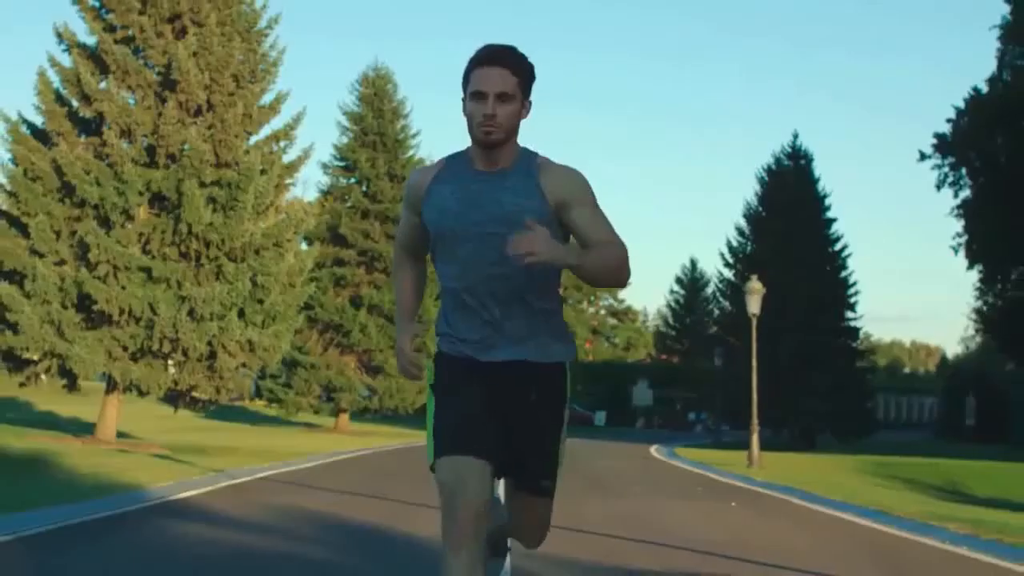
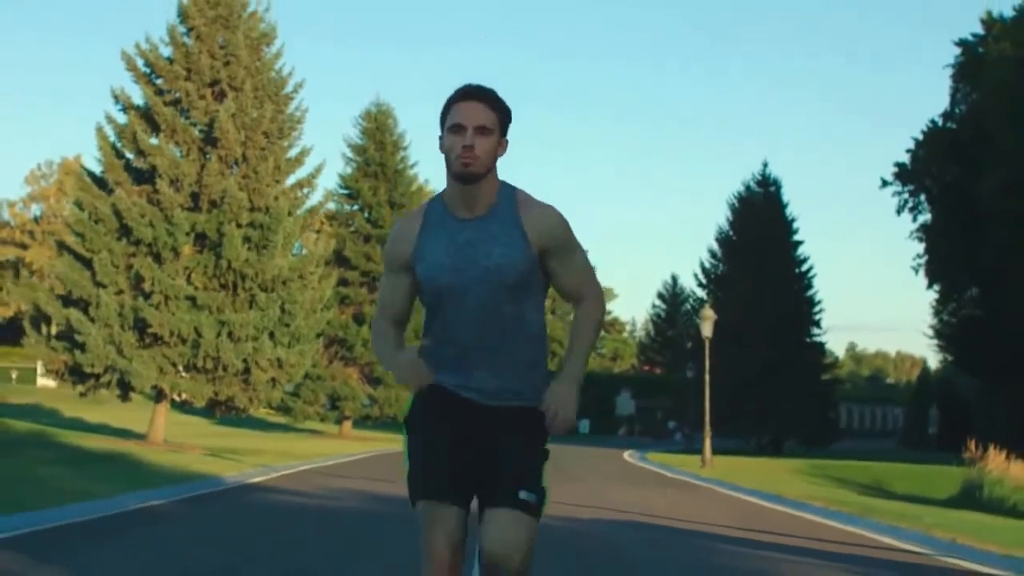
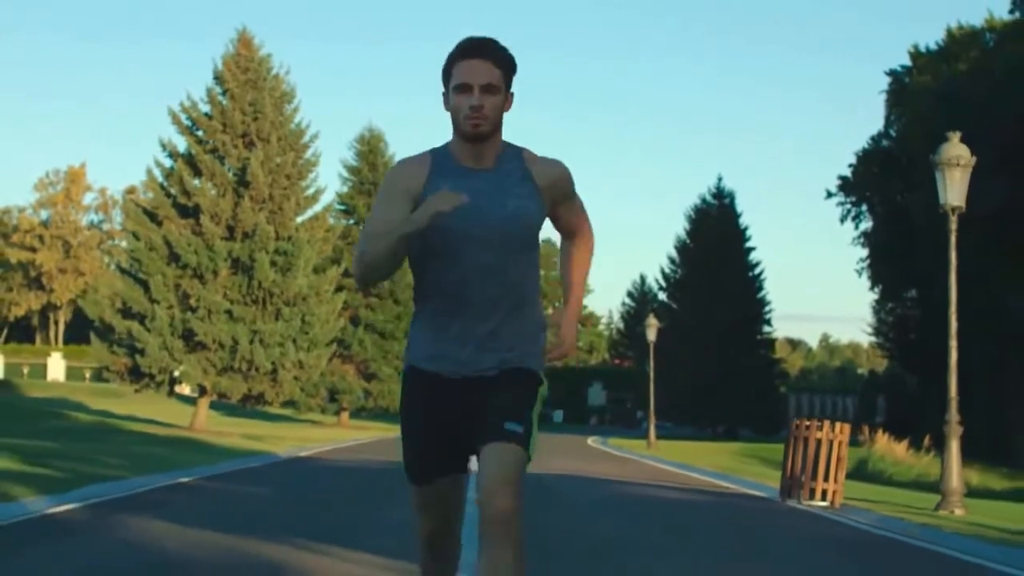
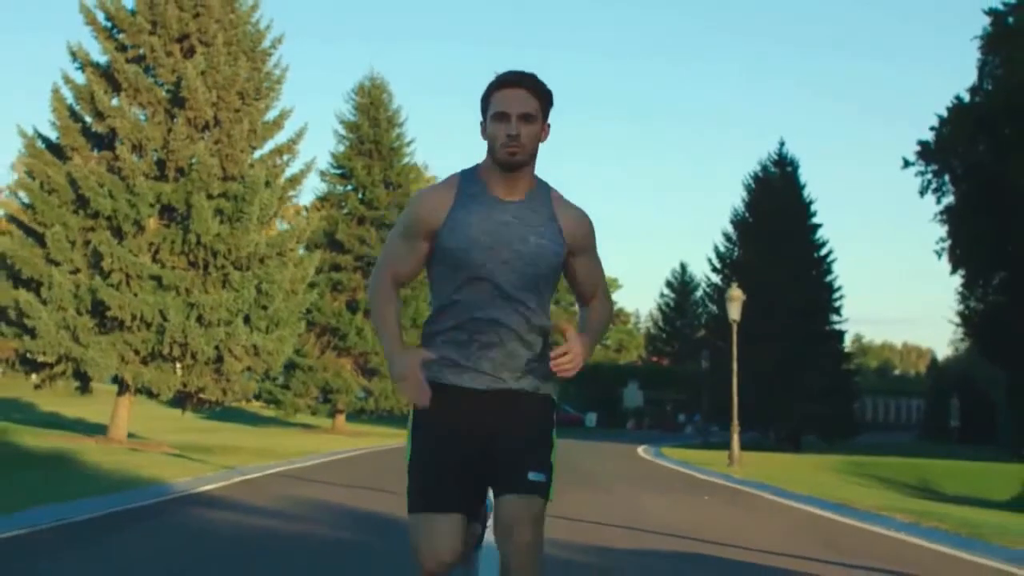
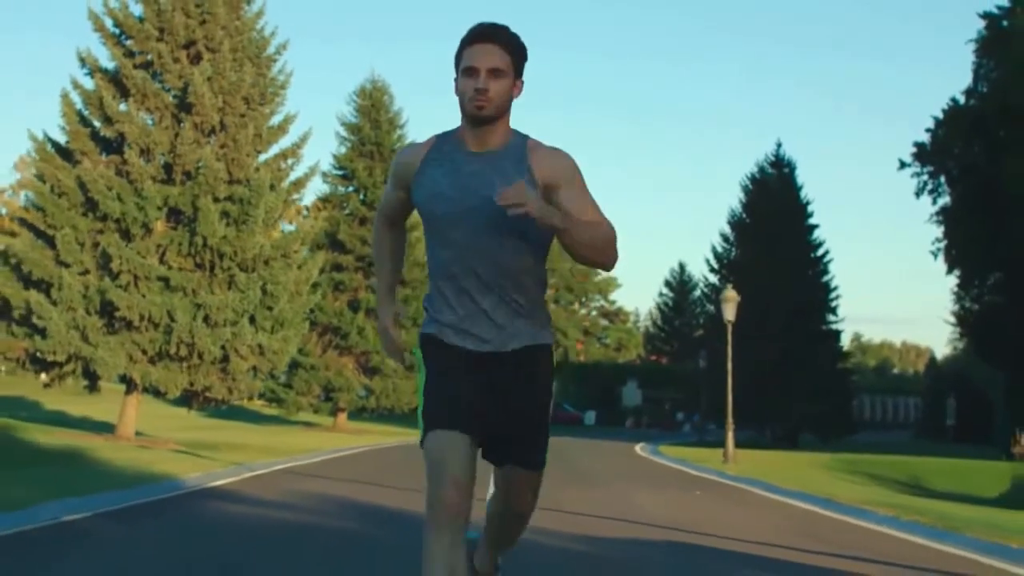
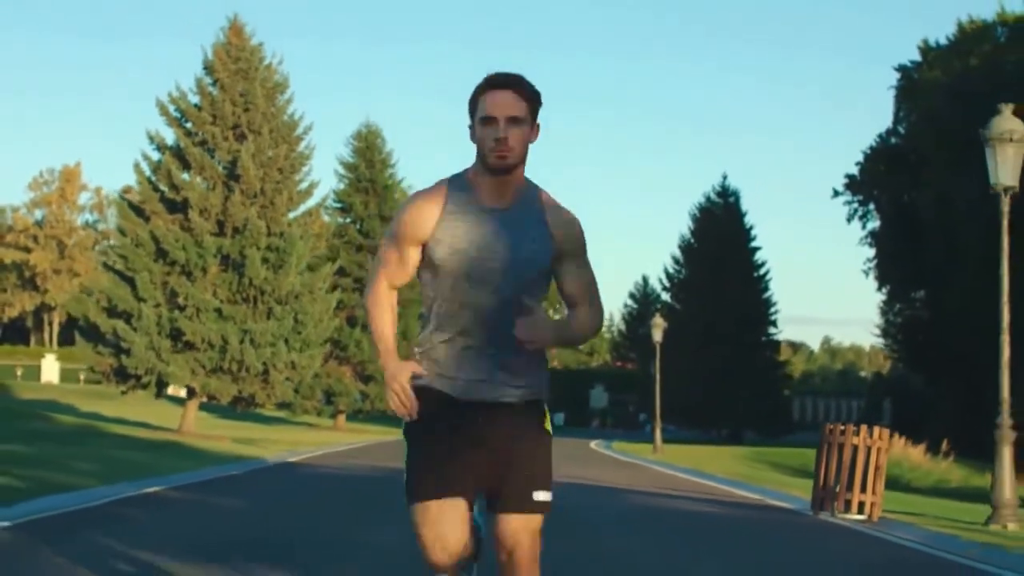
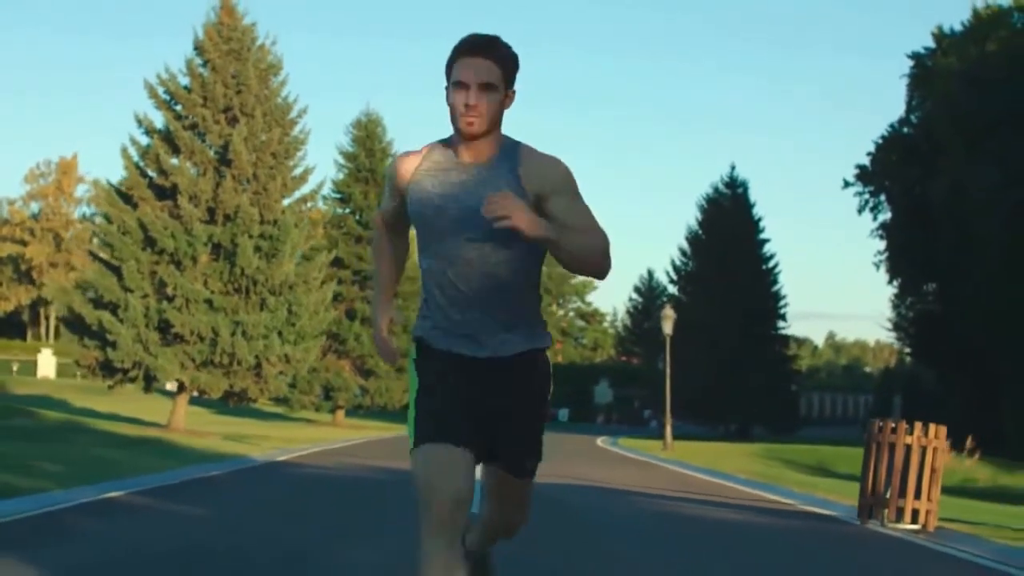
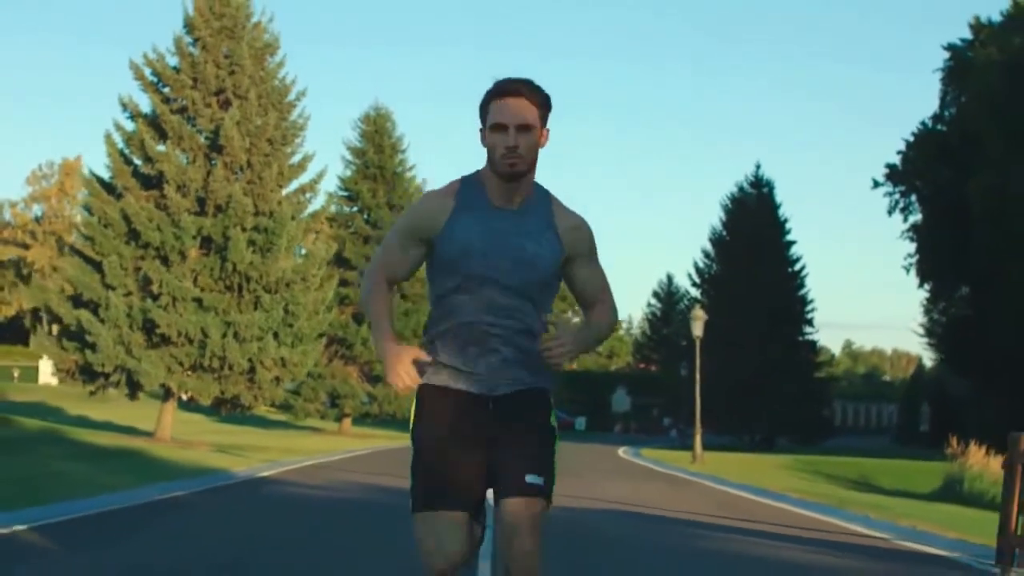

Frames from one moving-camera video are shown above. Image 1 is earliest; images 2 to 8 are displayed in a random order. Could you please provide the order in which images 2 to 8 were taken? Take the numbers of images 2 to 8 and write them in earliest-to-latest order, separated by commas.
4, 5, 2, 8, 7, 6, 3
